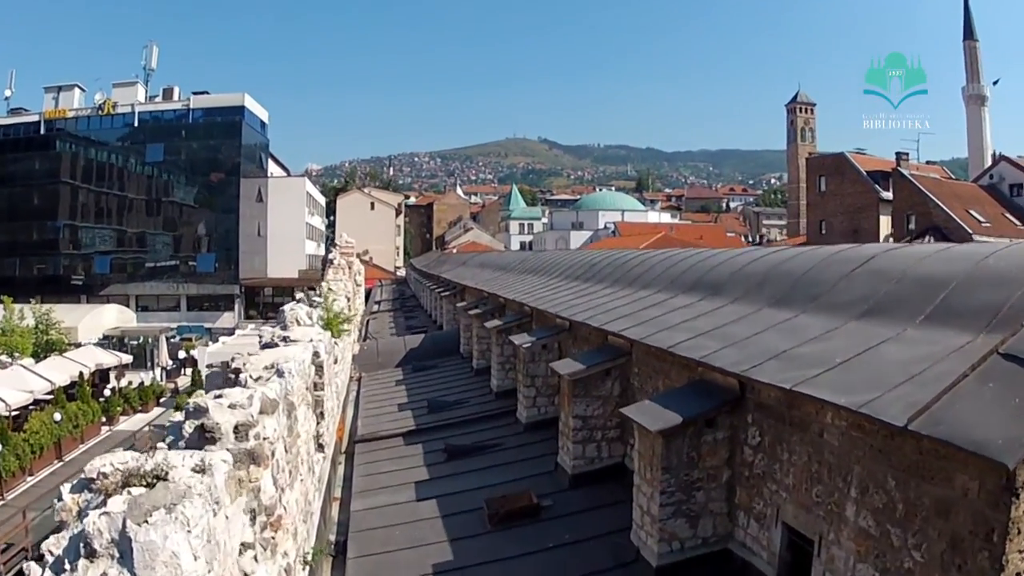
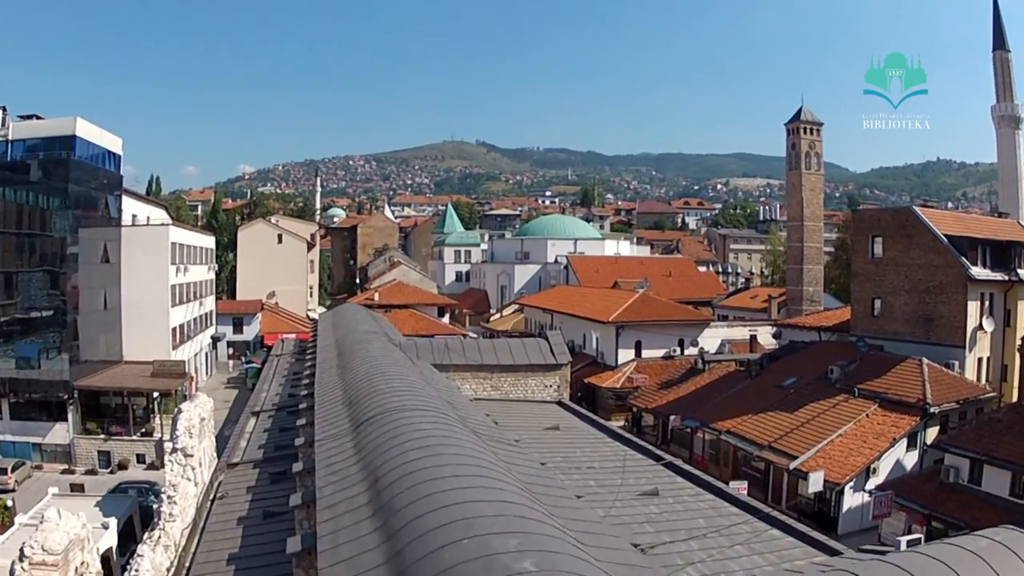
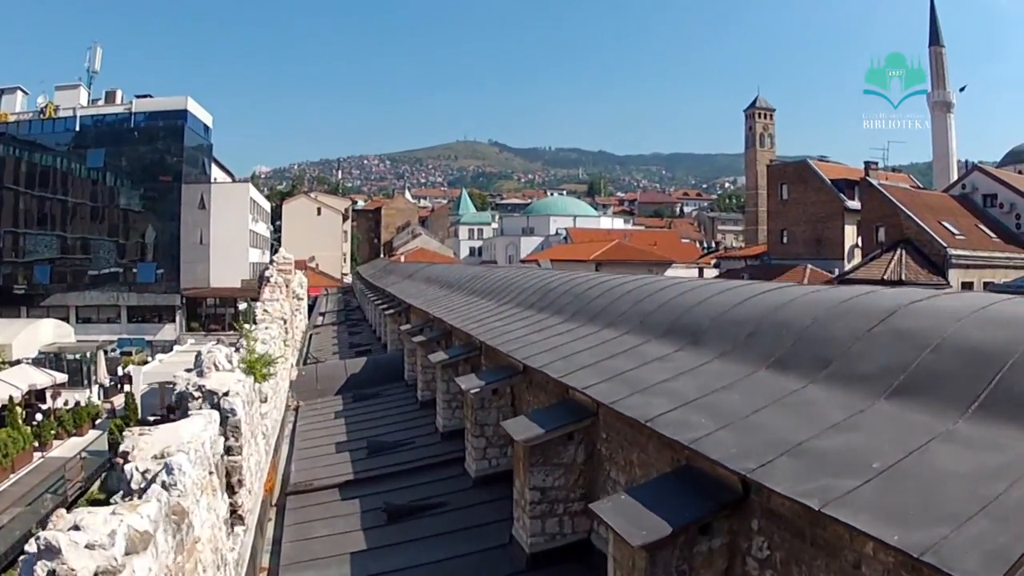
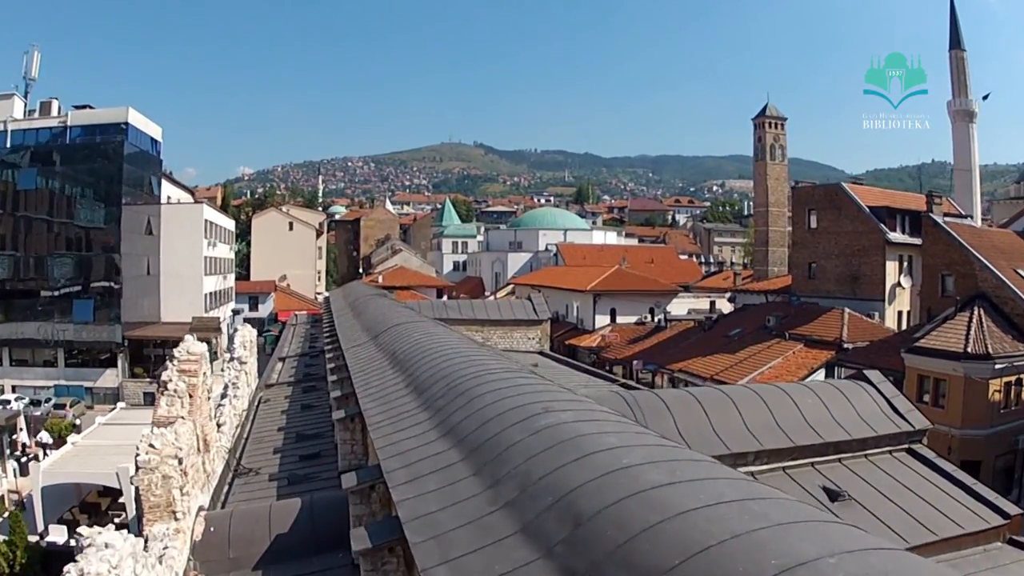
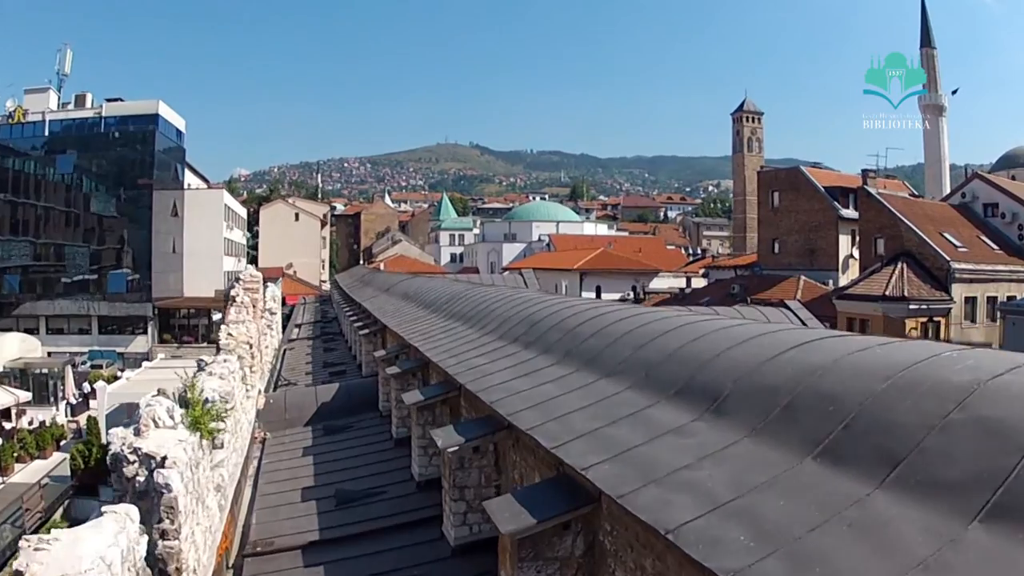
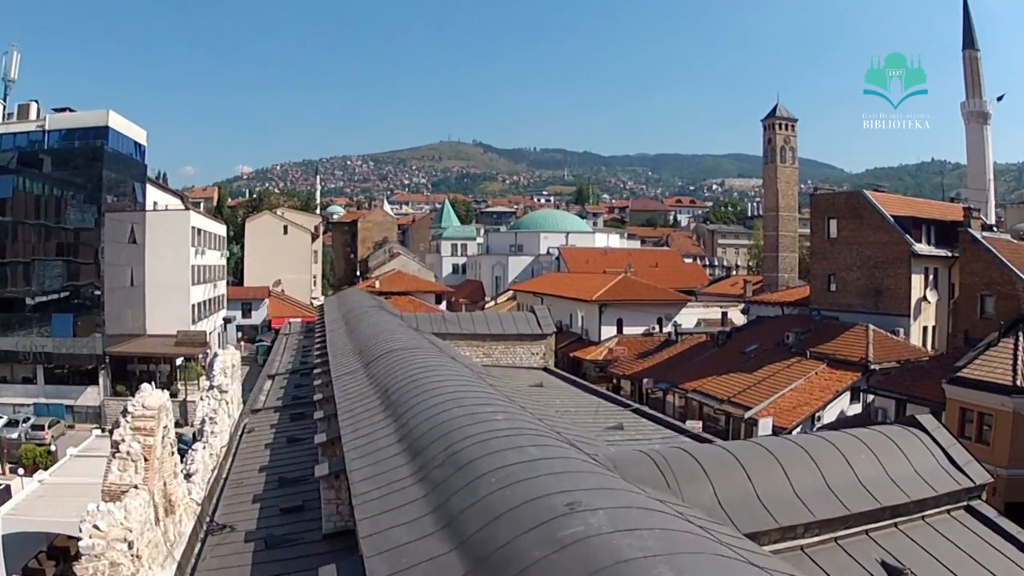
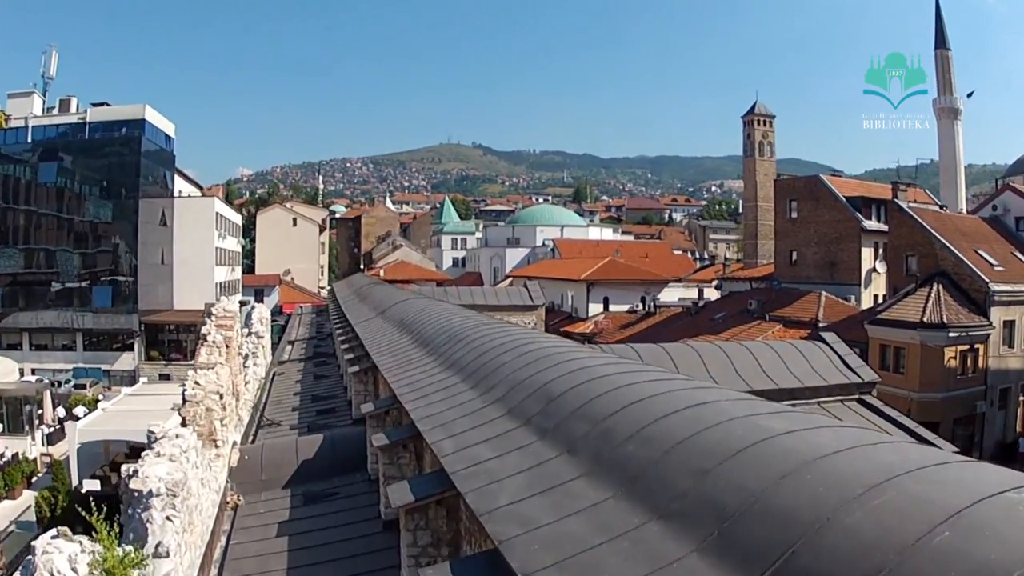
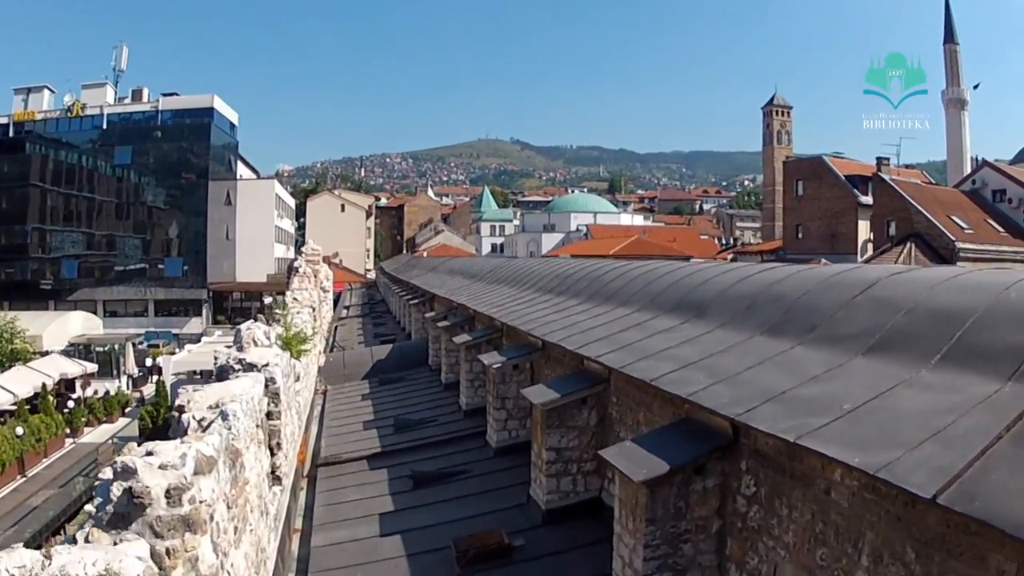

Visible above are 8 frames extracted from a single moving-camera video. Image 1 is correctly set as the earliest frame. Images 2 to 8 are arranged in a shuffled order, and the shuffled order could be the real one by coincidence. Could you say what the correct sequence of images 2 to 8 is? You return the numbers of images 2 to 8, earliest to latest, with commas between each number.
8, 3, 5, 7, 4, 6, 2
